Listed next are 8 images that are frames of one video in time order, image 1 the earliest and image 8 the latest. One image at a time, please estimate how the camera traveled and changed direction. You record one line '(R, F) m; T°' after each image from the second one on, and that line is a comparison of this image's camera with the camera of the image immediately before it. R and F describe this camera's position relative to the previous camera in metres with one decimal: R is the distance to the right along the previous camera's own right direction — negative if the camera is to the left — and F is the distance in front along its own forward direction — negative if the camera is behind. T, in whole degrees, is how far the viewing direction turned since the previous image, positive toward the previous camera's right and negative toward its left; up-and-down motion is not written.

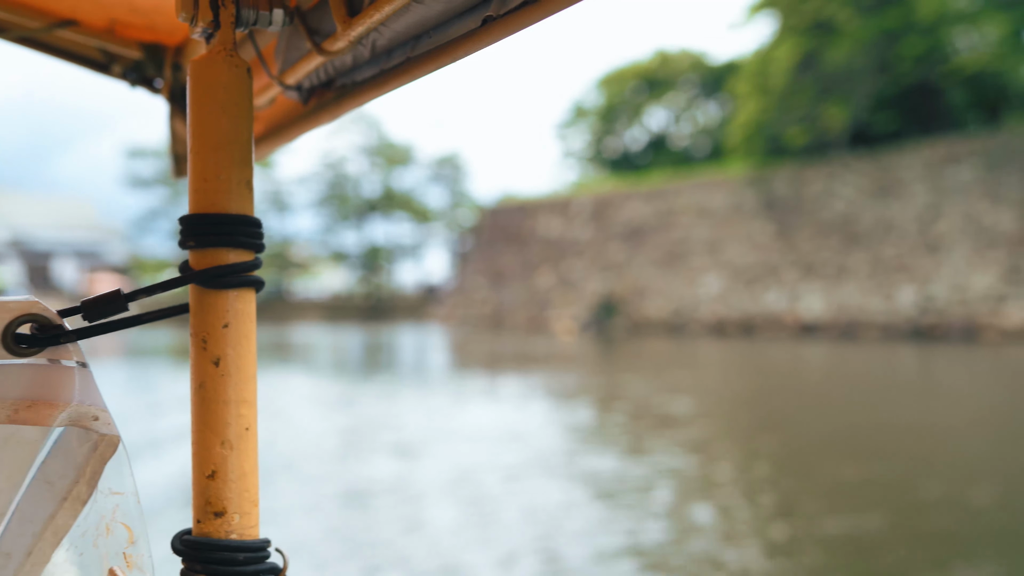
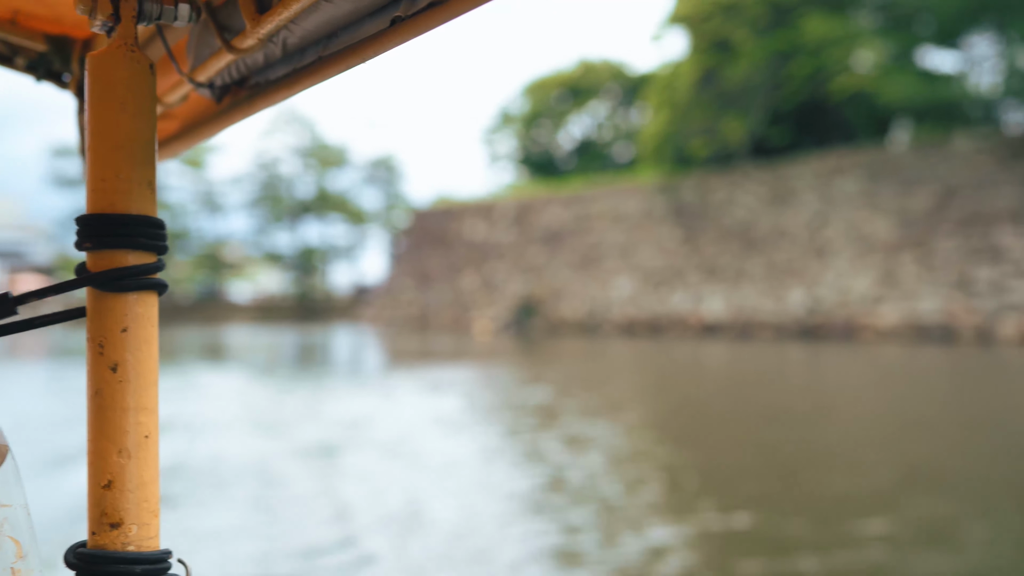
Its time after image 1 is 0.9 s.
(+0.6, -0.4) m; +4°
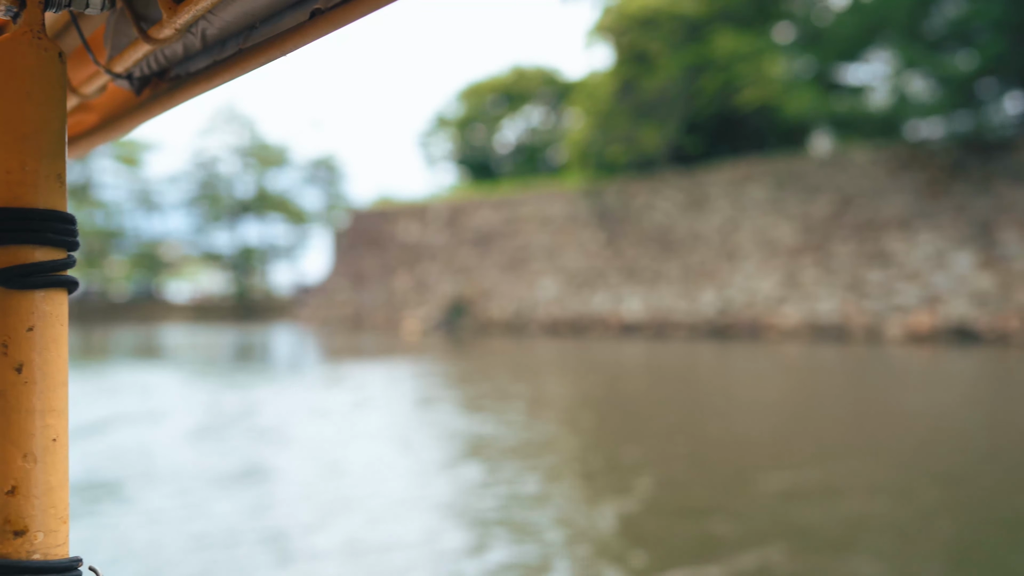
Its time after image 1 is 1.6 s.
(+0.5, -0.3) m; +4°
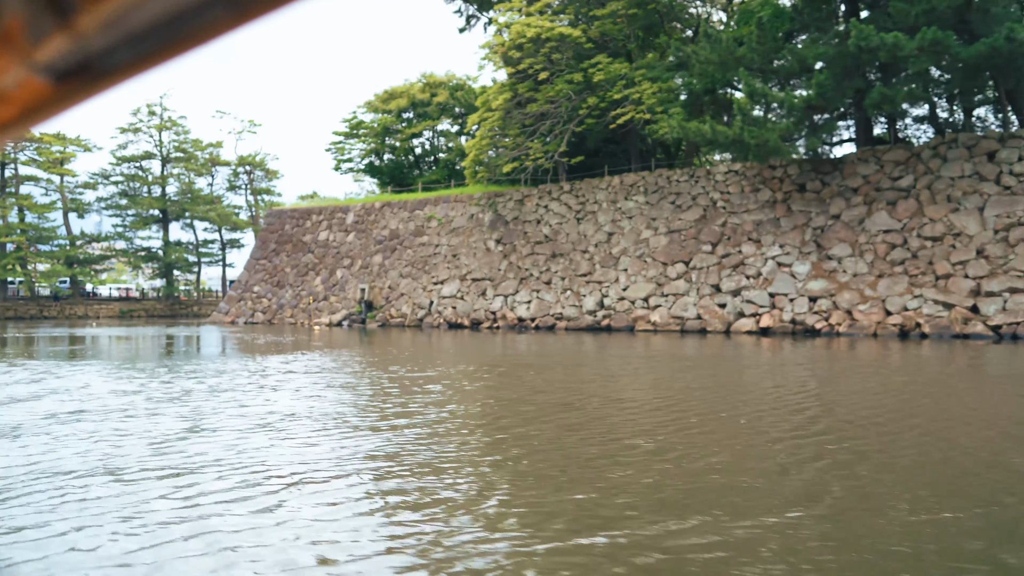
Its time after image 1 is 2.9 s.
(+1.0, -1.0) m; +4°
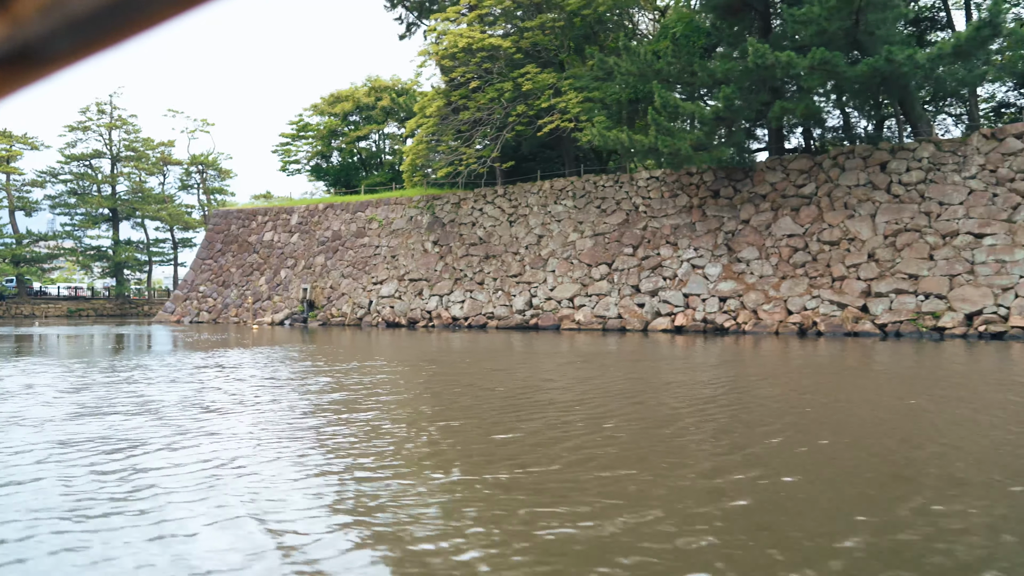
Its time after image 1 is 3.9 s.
(+0.7, -0.5) m; +2°
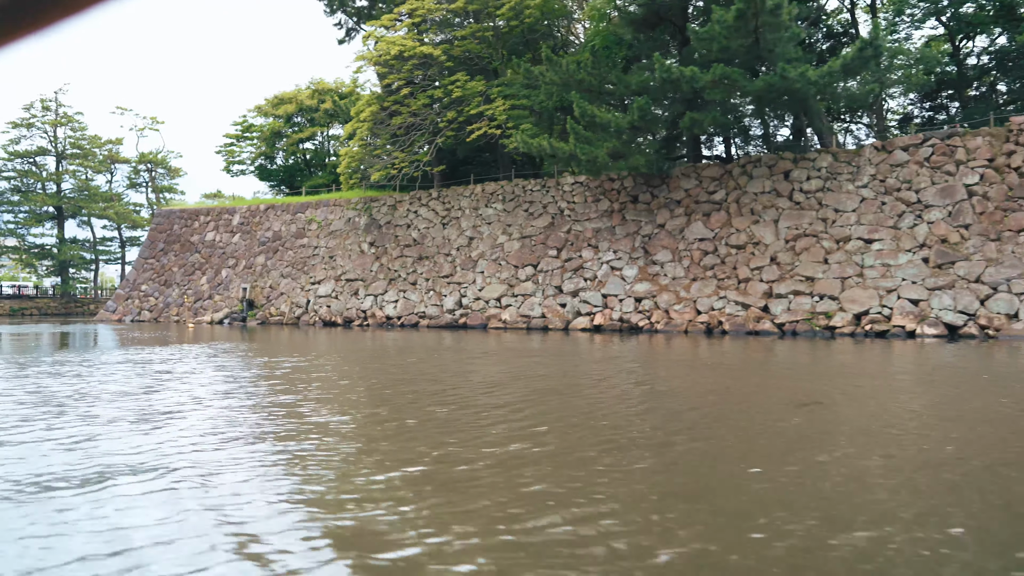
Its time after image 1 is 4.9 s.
(+0.8, -0.5) m; +2°
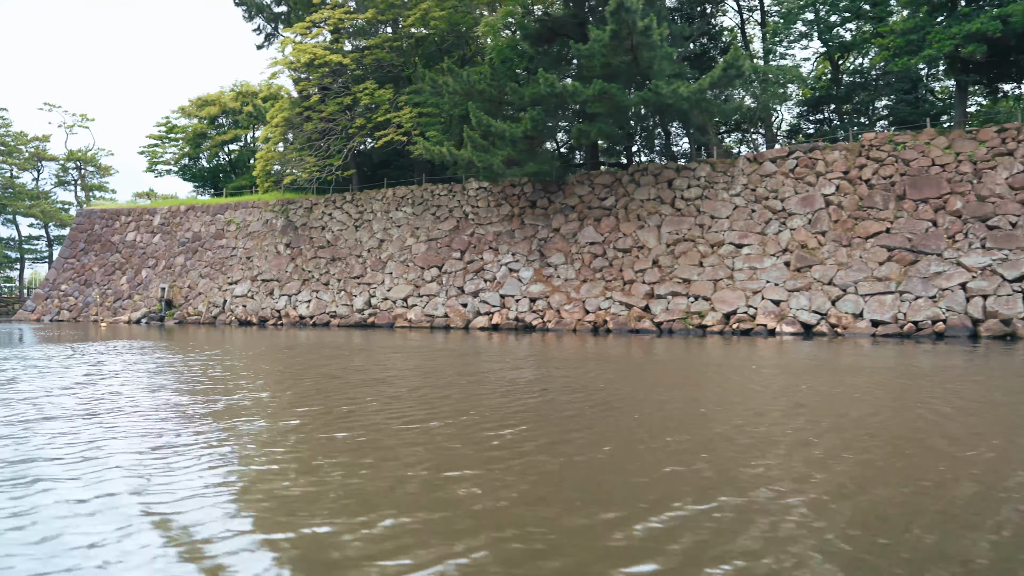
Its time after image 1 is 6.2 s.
(+1.1, -0.6) m; +3°
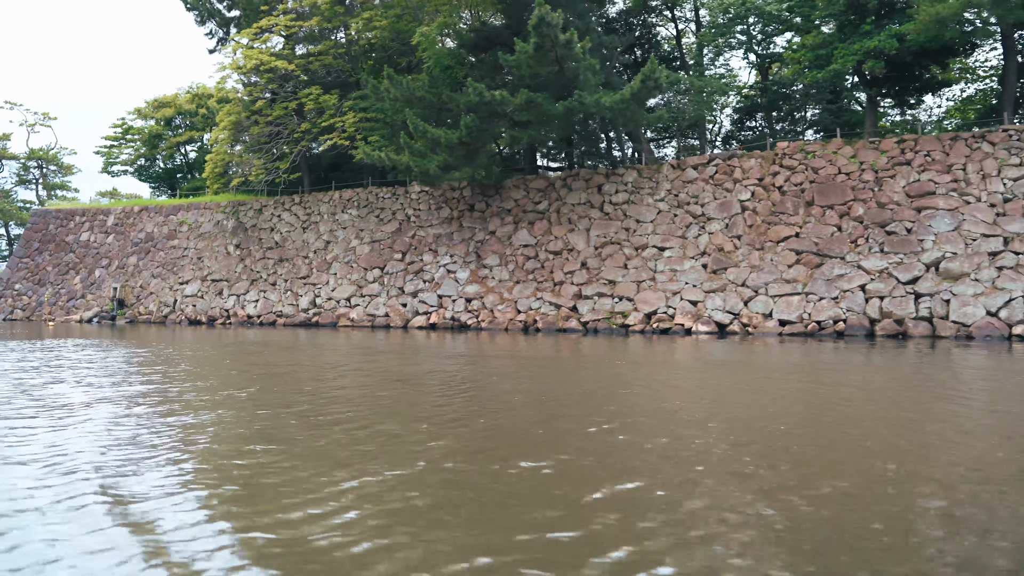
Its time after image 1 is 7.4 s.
(+0.9, -0.5) m; +1°
